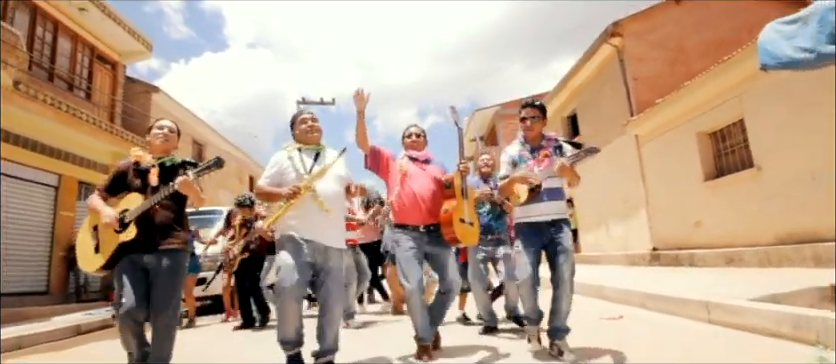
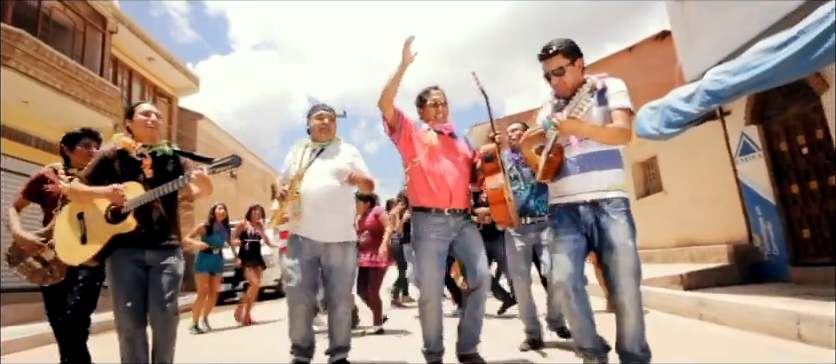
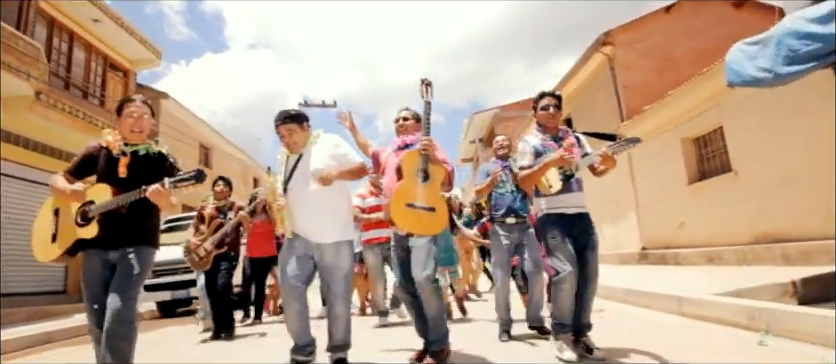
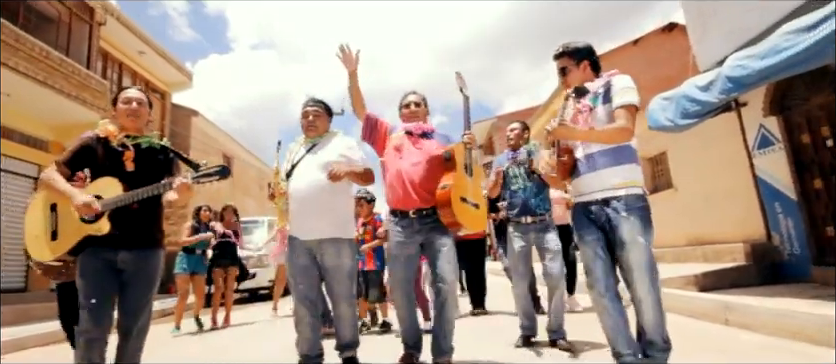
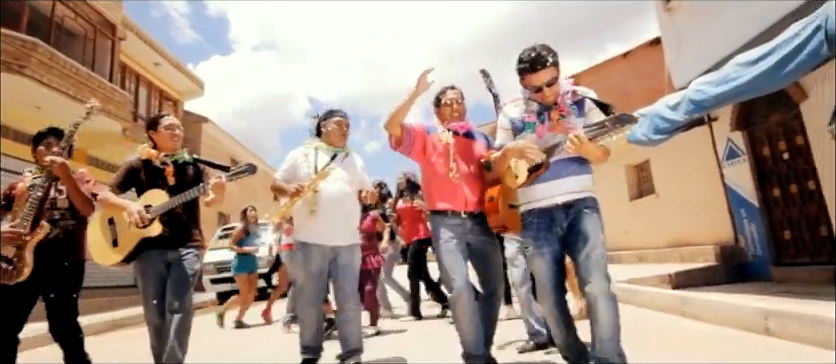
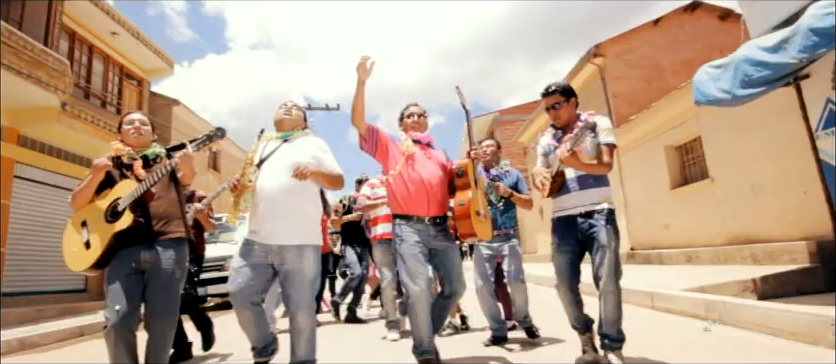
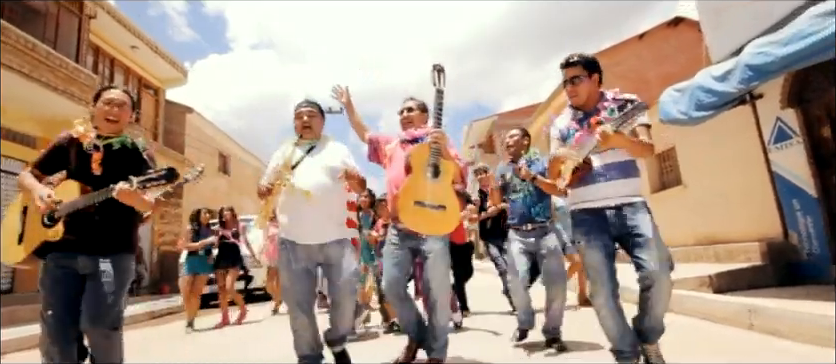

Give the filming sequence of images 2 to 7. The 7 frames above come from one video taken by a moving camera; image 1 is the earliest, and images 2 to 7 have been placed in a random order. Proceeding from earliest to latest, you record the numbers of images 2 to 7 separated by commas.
3, 6, 7, 4, 2, 5
